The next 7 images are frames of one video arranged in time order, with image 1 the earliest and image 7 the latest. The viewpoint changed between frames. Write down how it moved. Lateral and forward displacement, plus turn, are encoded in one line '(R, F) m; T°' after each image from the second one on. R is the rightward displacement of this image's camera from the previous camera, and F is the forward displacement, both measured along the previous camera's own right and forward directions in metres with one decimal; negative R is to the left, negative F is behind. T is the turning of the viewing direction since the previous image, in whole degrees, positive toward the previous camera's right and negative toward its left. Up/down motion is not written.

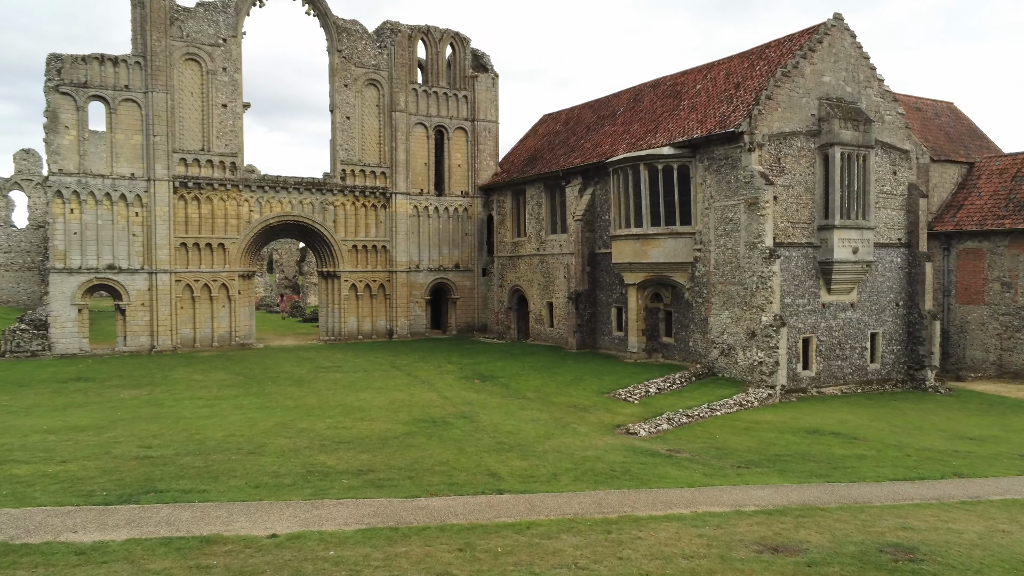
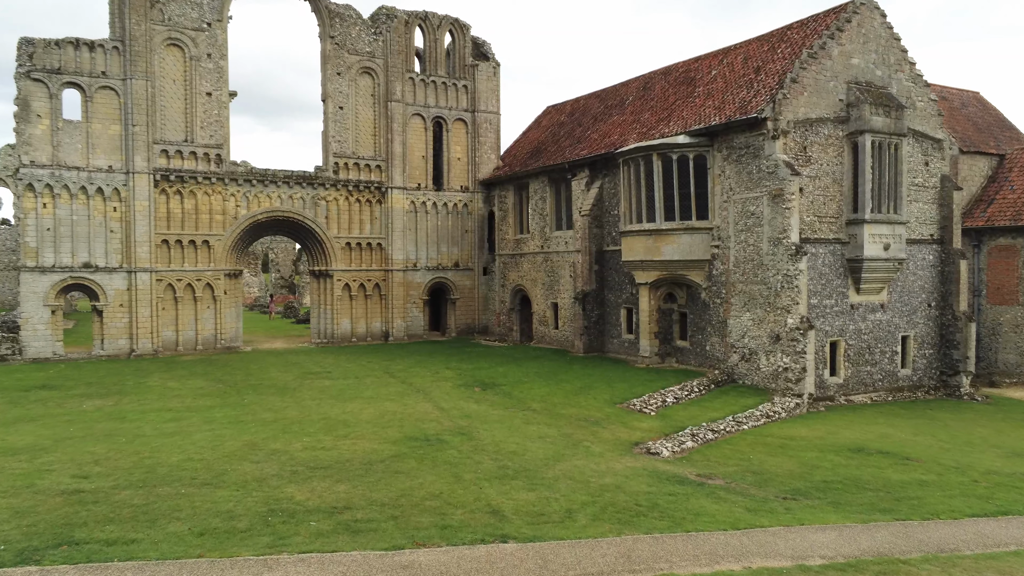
(-0.1, +1.8) m; 0°
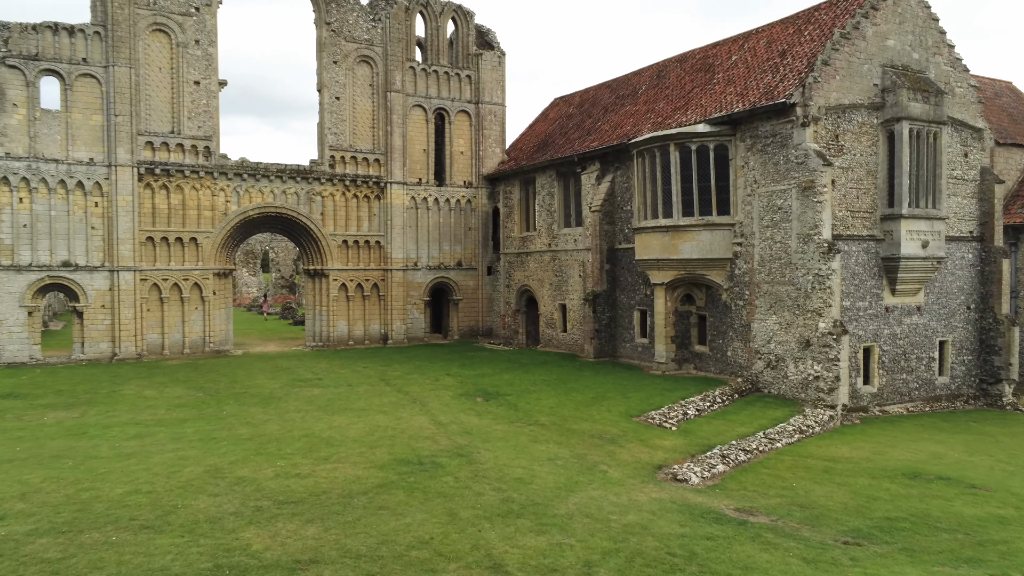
(0.0, +1.6) m; 0°
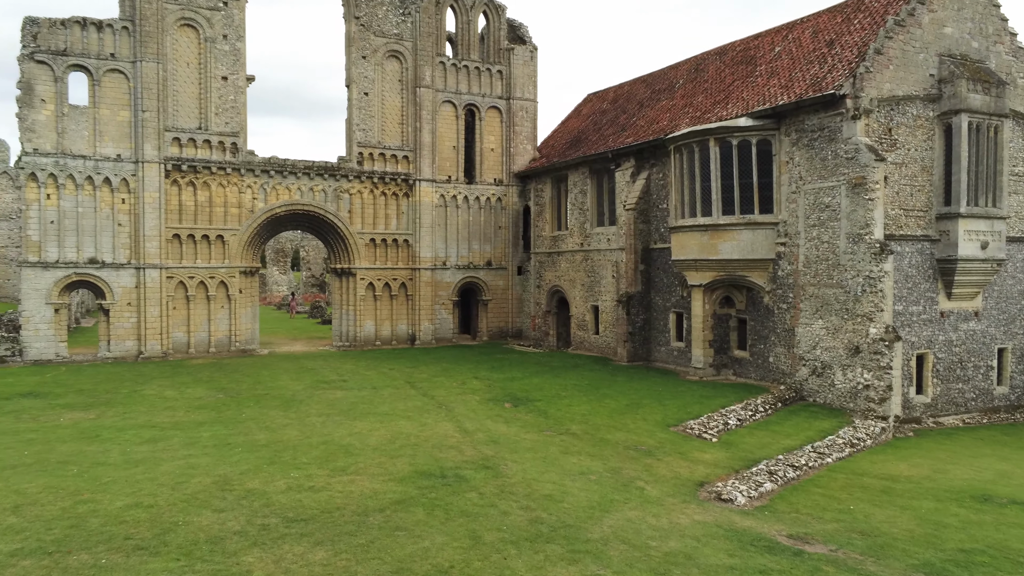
(0.0, +0.8) m; -2°
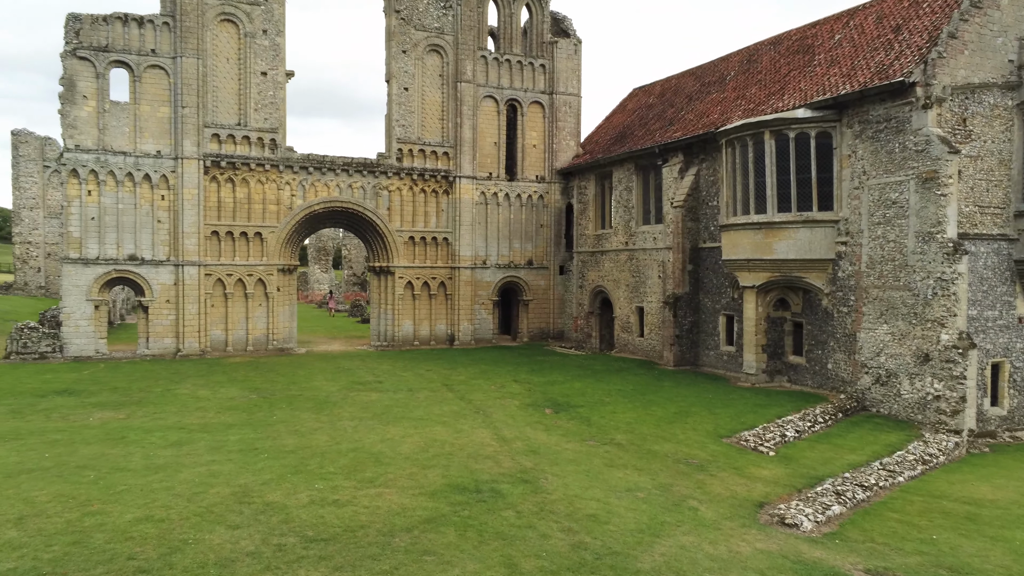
(0.0, +0.8) m; -3°
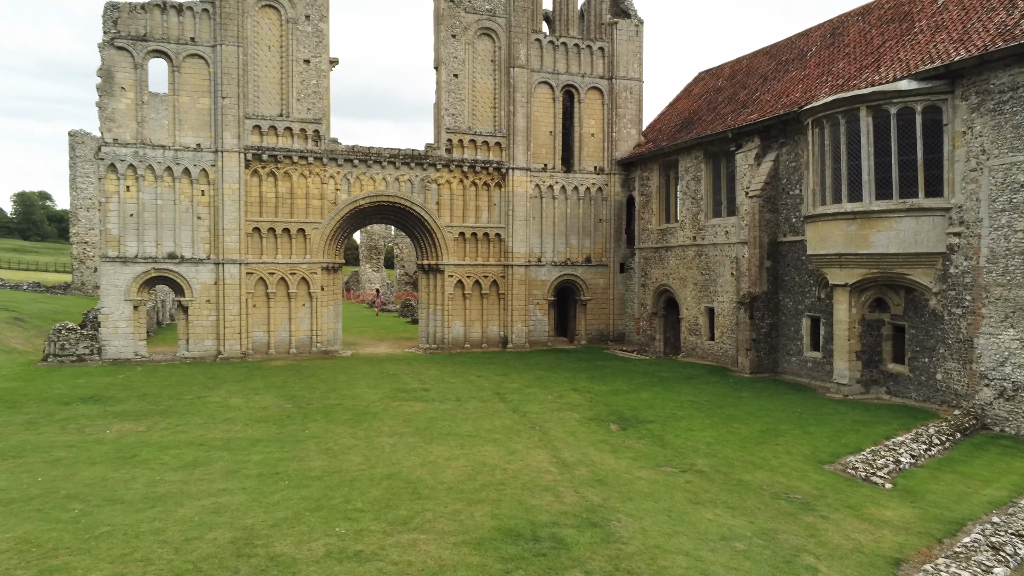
(-0.1, +1.9) m; -4°
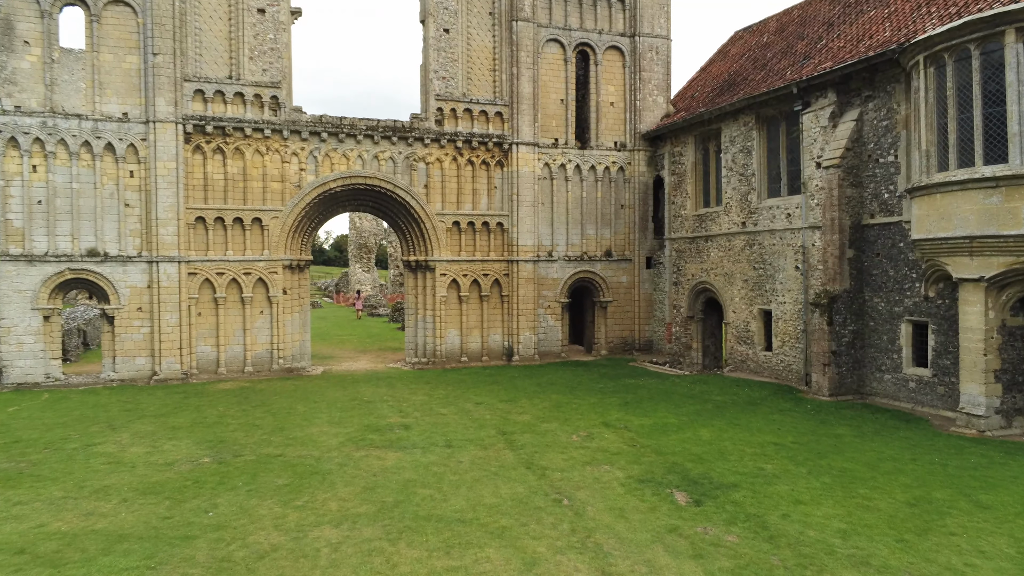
(-0.1, +4.7) m; 0°
